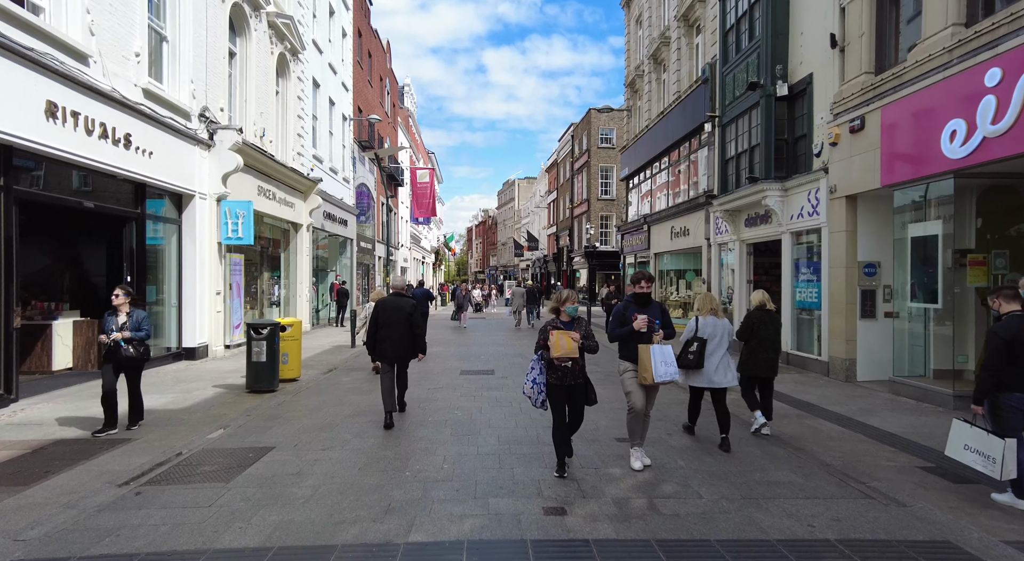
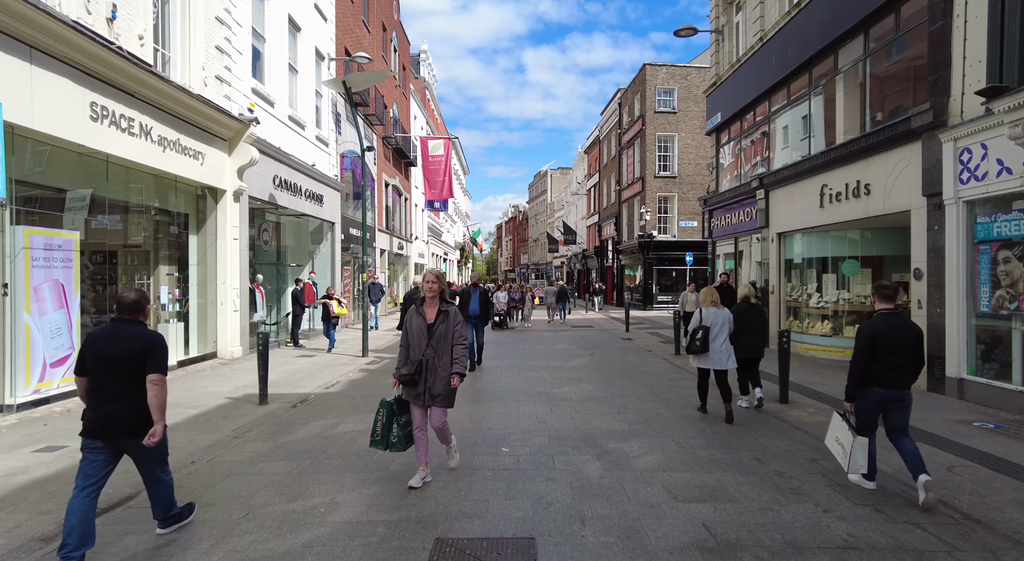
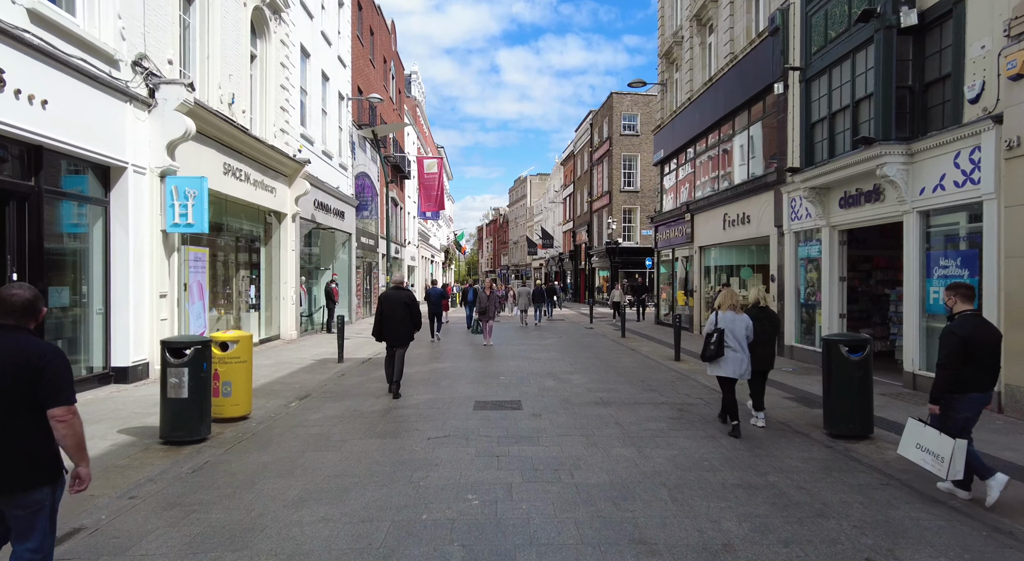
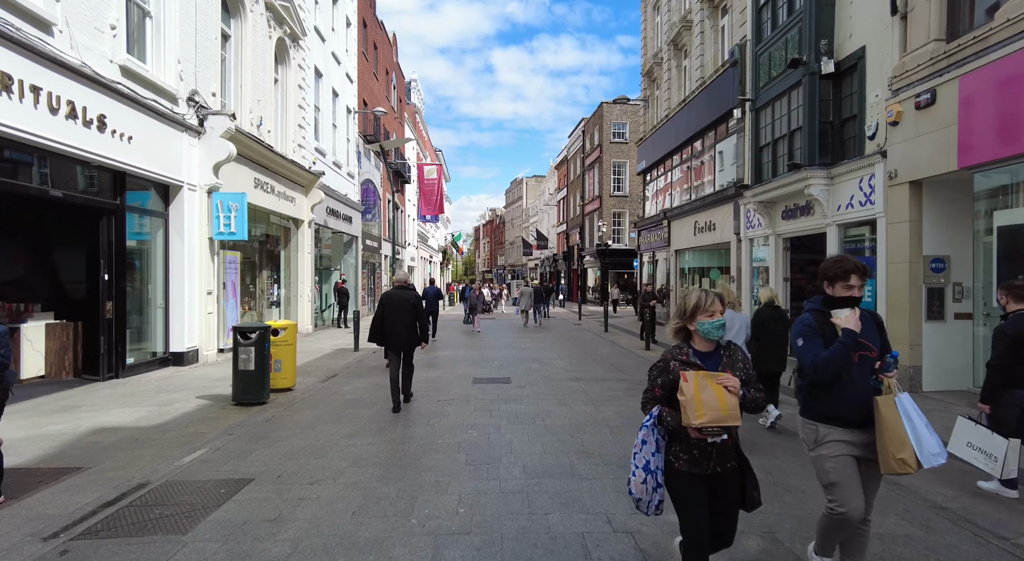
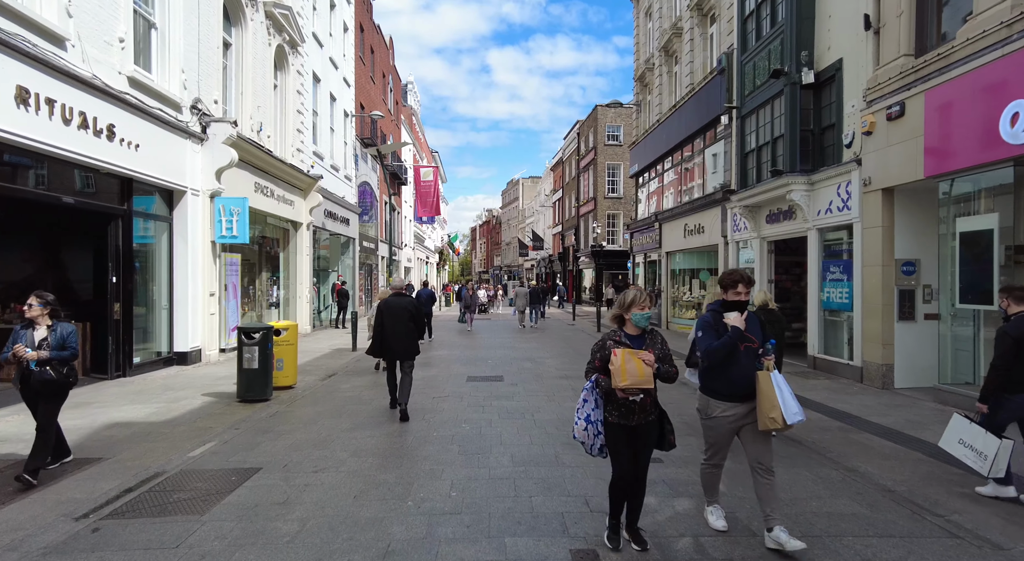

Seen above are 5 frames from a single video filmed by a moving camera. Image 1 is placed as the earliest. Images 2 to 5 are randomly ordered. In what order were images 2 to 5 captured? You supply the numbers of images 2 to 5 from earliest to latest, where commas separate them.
5, 4, 3, 2
